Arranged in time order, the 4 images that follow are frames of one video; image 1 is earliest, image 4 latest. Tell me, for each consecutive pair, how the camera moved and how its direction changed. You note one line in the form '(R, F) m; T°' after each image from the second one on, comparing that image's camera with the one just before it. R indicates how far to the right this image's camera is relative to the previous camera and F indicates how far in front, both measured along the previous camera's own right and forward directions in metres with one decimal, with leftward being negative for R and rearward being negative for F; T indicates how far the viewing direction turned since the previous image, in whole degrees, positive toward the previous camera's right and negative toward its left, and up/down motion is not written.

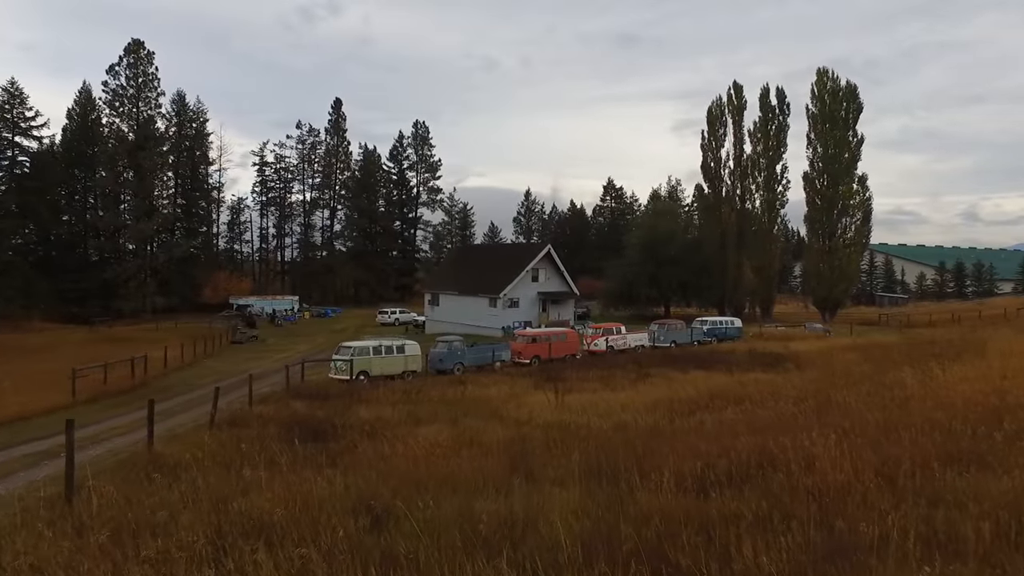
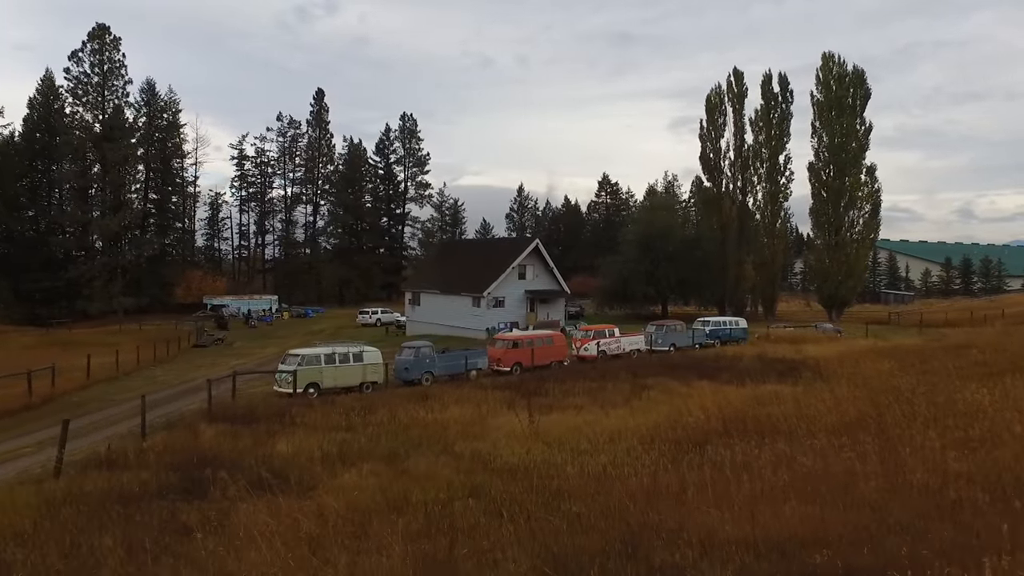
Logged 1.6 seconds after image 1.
(+0.7, +4.0) m; 0°
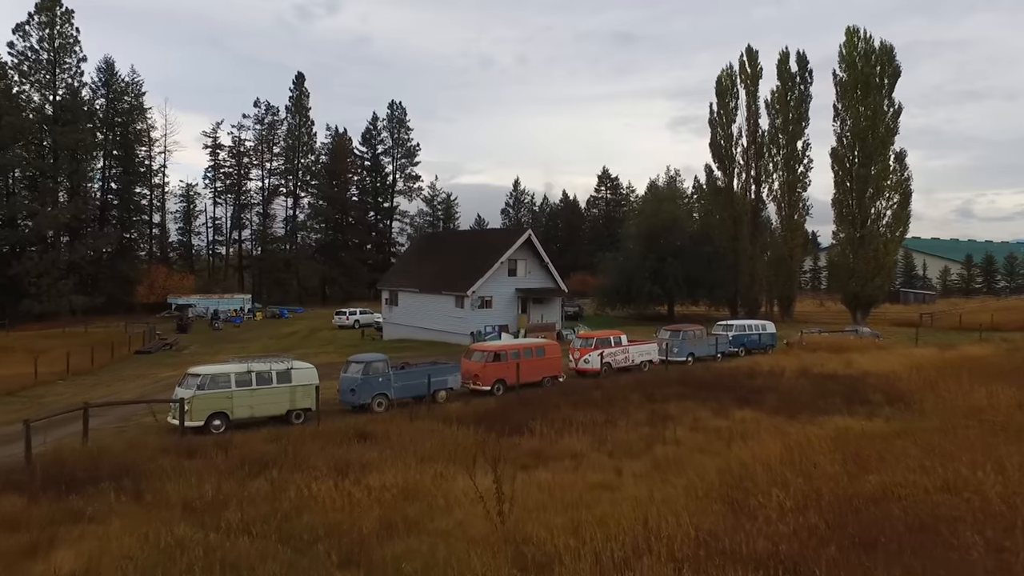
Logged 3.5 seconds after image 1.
(+0.5, +6.2) m; 0°
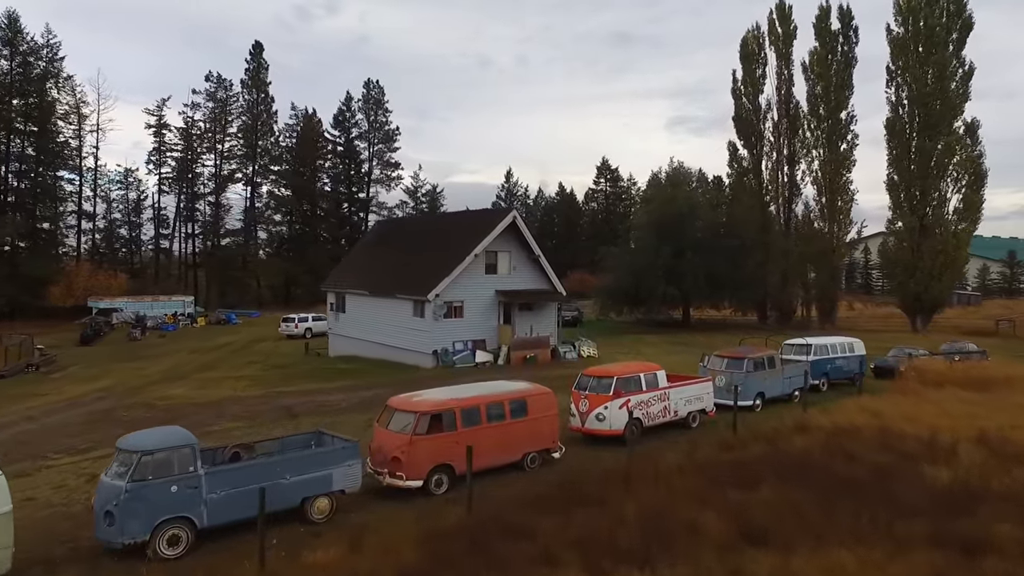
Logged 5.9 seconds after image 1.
(+0.7, +10.9) m; 0°
